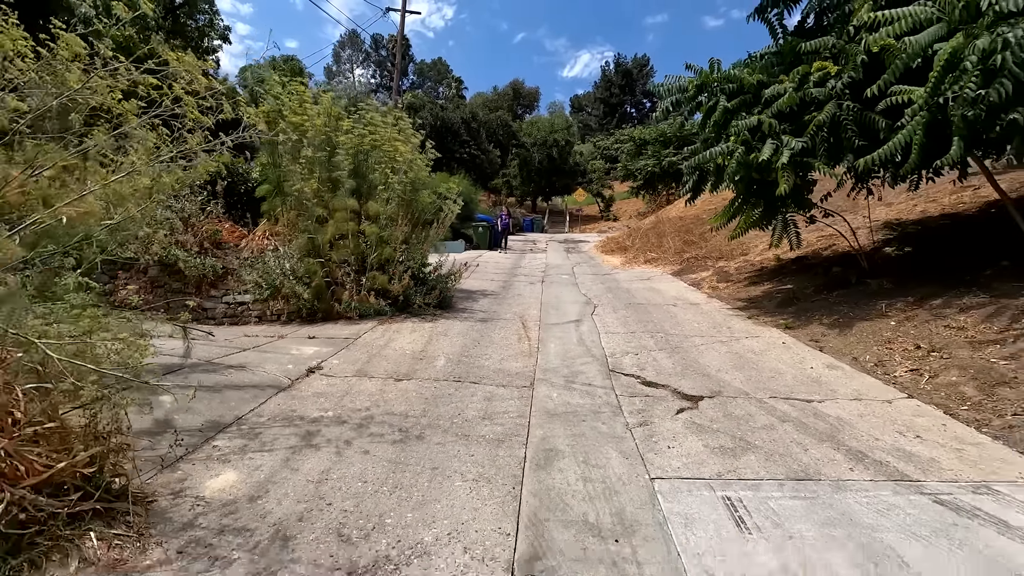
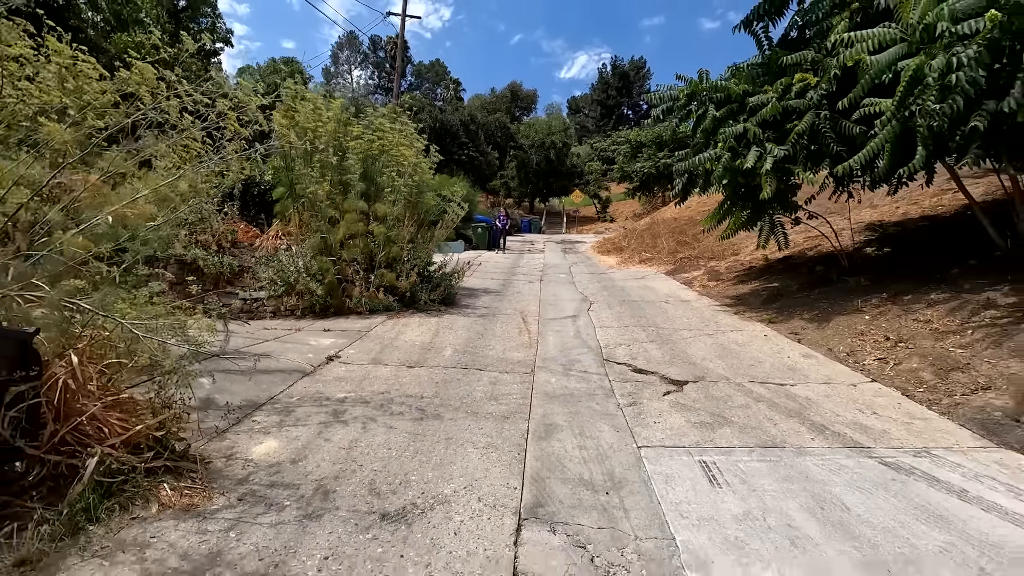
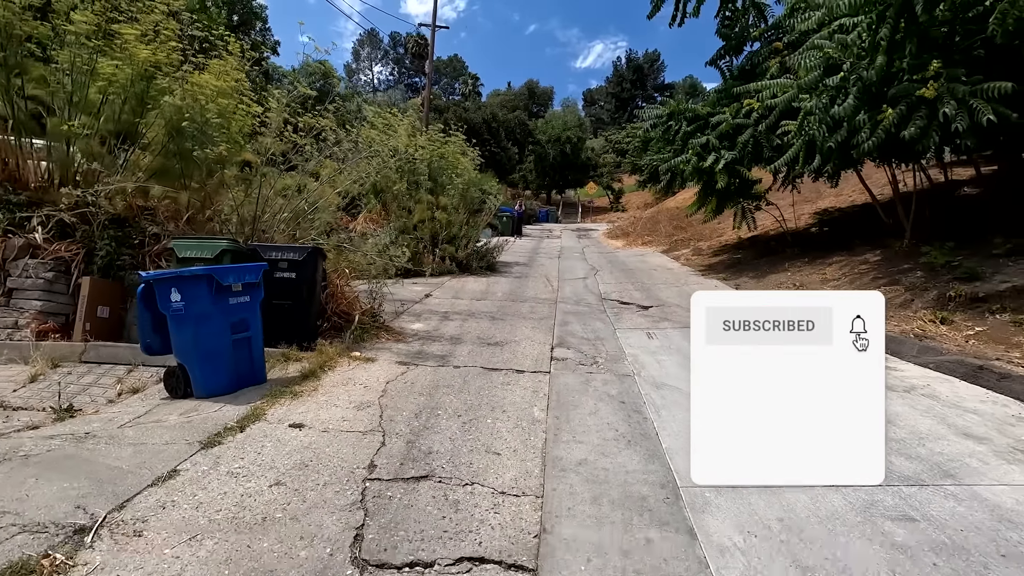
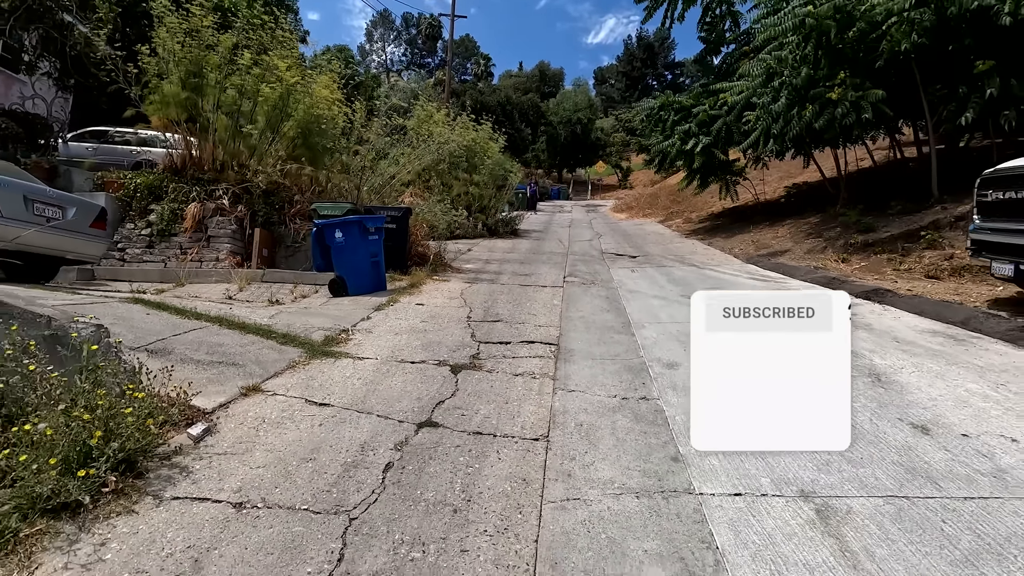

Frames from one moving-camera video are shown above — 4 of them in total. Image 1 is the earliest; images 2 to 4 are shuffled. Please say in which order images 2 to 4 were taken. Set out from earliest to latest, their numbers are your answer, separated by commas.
2, 3, 4
